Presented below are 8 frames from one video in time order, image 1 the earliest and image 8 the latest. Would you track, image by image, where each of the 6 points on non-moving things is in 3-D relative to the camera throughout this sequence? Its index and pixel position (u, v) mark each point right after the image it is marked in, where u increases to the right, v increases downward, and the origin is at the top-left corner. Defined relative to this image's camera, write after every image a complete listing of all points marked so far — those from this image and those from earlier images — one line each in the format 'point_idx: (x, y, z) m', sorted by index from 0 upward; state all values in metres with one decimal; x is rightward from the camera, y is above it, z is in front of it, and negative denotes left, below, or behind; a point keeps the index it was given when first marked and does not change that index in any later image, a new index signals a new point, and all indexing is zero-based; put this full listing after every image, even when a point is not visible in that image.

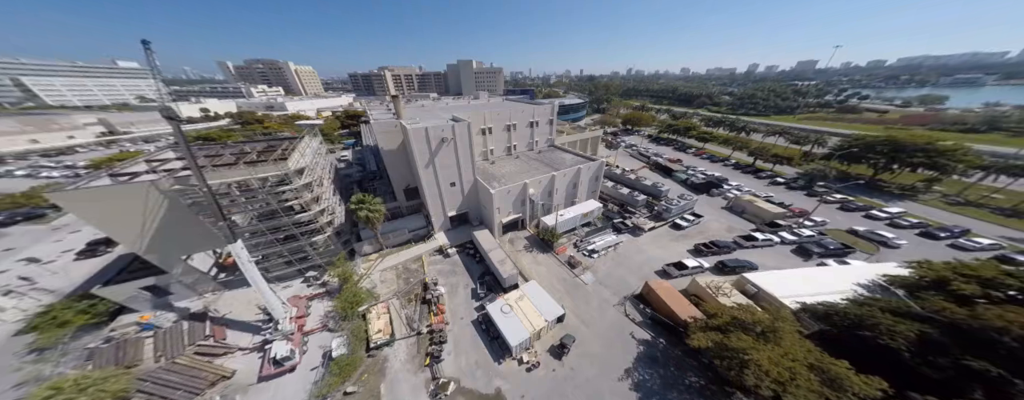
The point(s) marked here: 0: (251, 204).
0: (-24.0, -0.3, +19.7) m
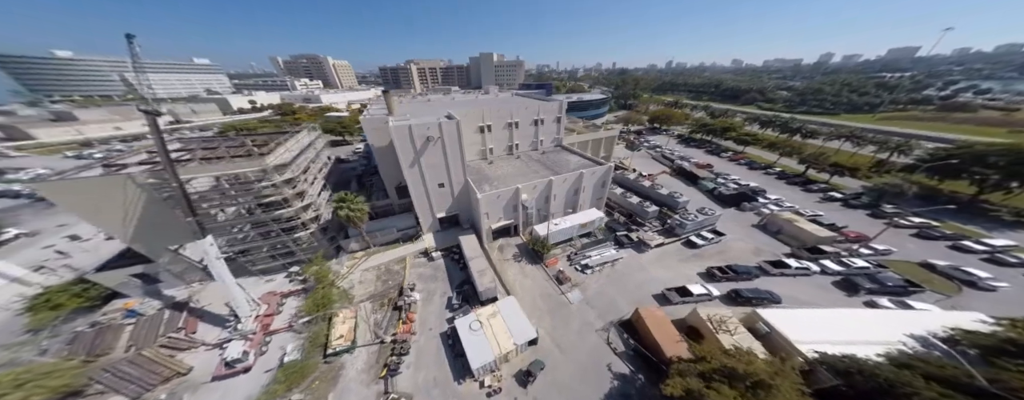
0: (-26.2, +0.1, +20.4) m
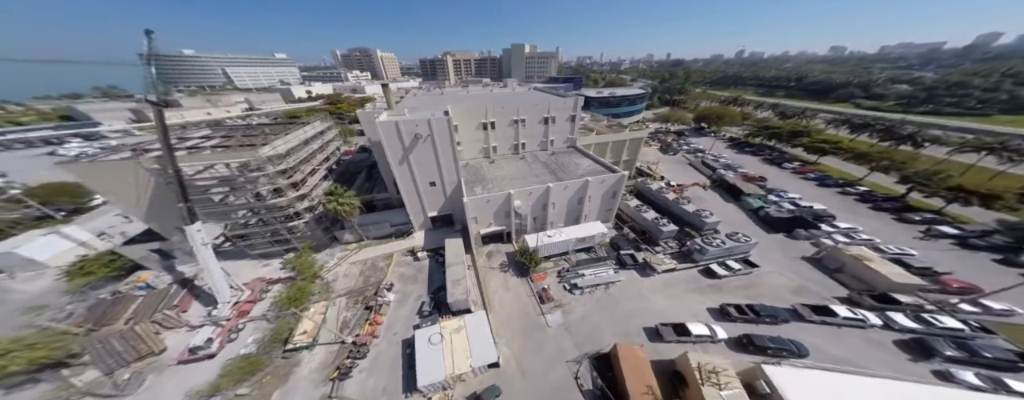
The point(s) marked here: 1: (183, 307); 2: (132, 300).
0: (-28.3, +1.2, +22.1) m
1: (-27.0, -9.1, +18.5) m
2: (-30.2, -8.6, +18.2) m
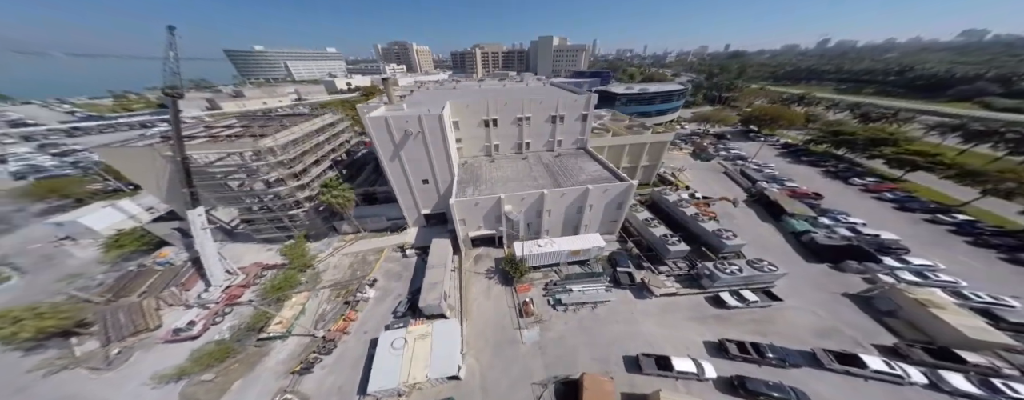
0: (-29.8, +2.6, +23.8) m
1: (-29.6, -7.9, +20.4) m
2: (-32.8, -7.1, +20.4) m
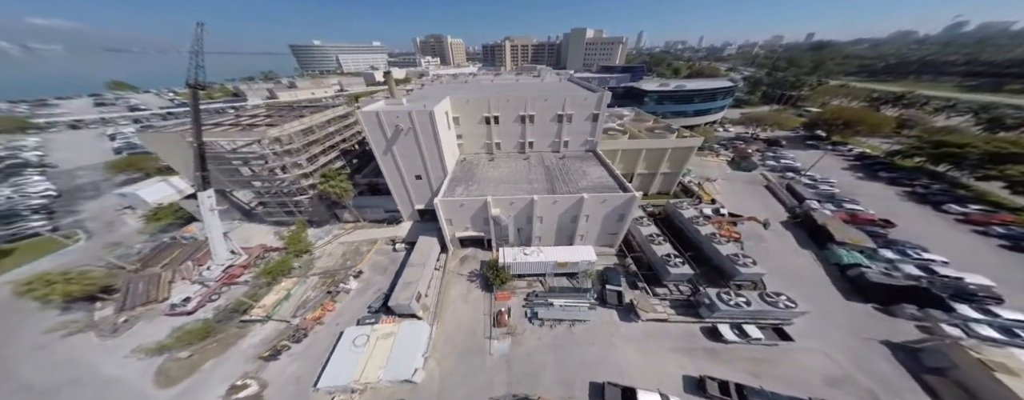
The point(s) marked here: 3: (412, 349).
0: (-31.0, +4.4, +26.0) m
1: (-31.9, -6.1, +22.9) m
2: (-35.0, -5.1, +23.3) m
3: (-7.9, -11.6, +17.3) m
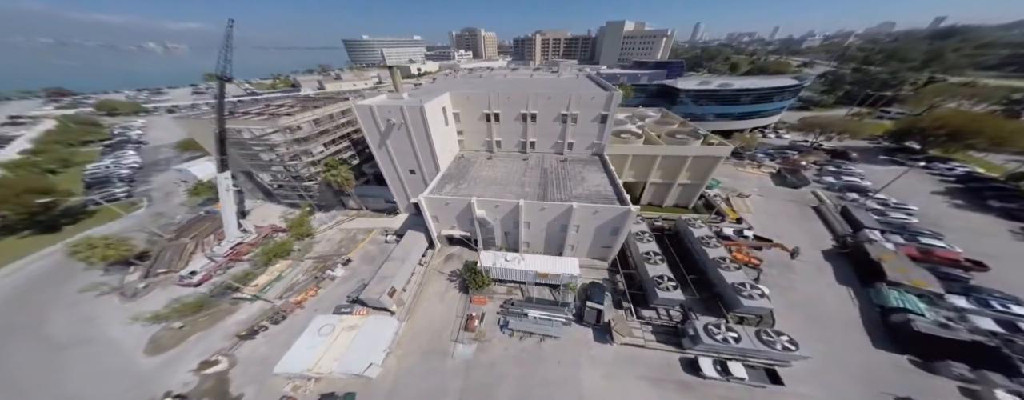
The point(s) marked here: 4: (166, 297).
0: (-31.8, +6.5, +28.7) m
1: (-33.9, -3.9, +26.0) m
2: (-36.9, -2.7, +26.7) m
3: (-11.3, -11.3, +17.7) m
4: (-30.2, -8.2, +19.6) m
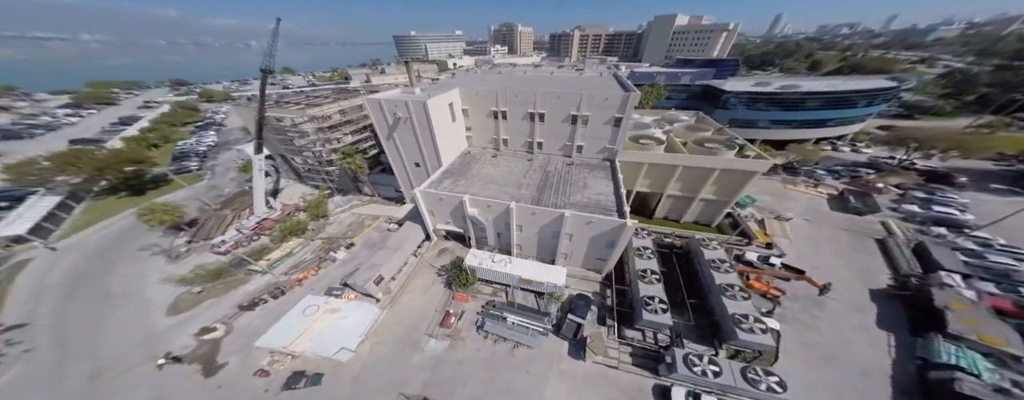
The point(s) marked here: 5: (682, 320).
0: (-31.2, +9.2, +32.1) m
1: (-34.5, -1.0, +29.9) m
2: (-37.2, +0.5, +30.9) m
3: (-13.8, -10.5, +18.9) m
4: (-32.0, -5.6, +23.2) m
5: (+14.5, -10.2, +19.2) m
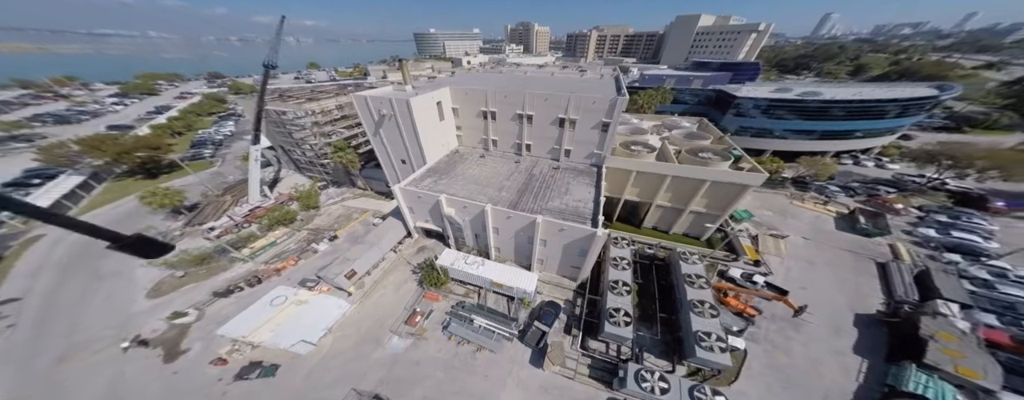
0: (-32.7, +10.6, +33.4) m
1: (-36.7, +0.5, +31.5) m
2: (-39.3, +2.2, +32.6) m
3: (-17.1, -10.0, +19.5) m
4: (-34.7, -4.2, +24.7) m
5: (+11.2, -11.1, +18.3) m
